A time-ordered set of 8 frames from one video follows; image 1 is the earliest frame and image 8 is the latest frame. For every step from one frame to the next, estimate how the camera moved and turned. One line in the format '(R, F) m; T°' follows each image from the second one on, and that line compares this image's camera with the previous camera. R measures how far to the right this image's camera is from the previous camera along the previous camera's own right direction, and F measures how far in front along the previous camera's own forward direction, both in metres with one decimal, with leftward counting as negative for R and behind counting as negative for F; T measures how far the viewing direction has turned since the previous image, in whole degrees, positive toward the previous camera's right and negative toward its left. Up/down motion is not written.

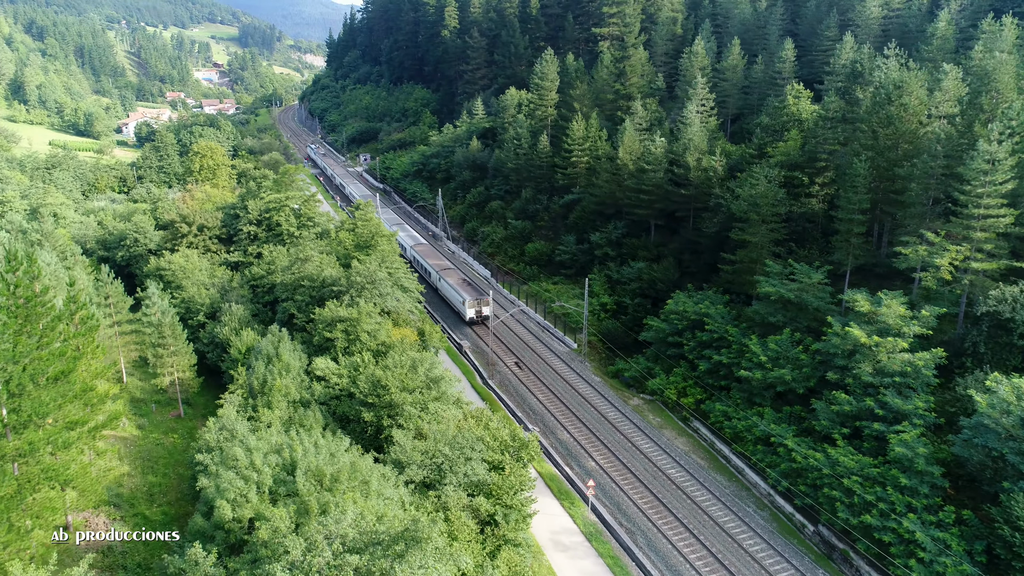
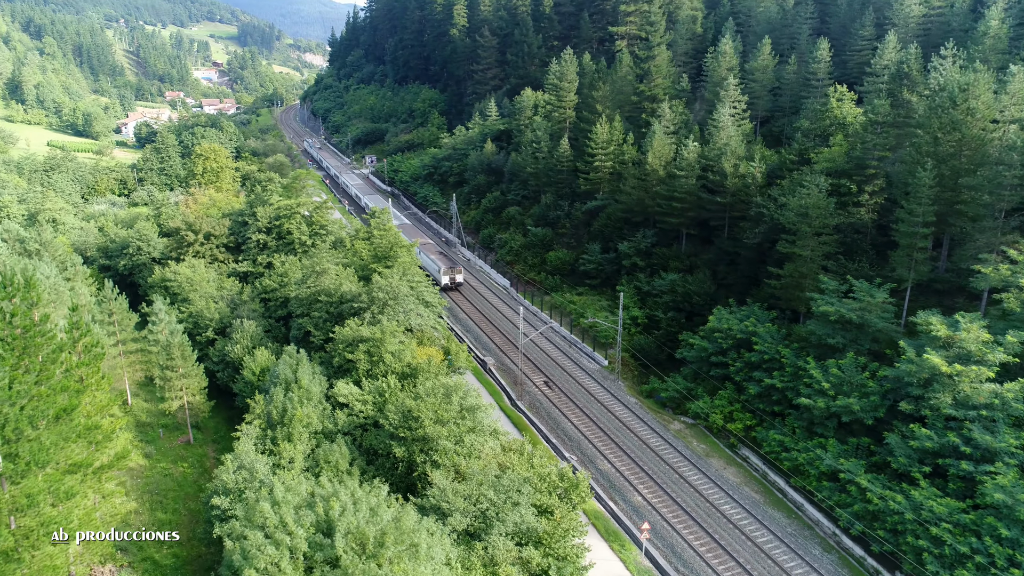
(-2.1, +2.7) m; 0°
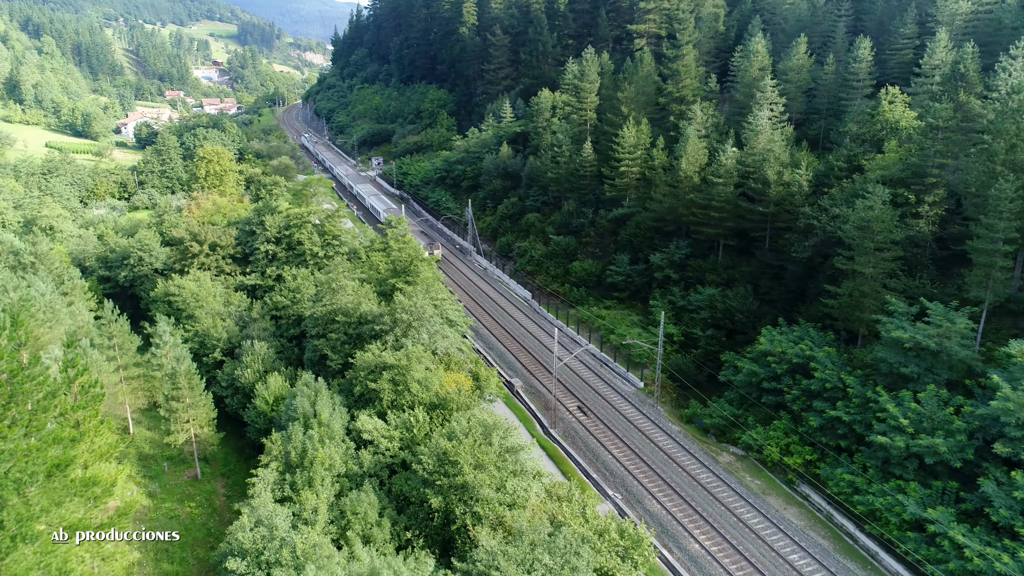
(-2.0, +3.1) m; 0°
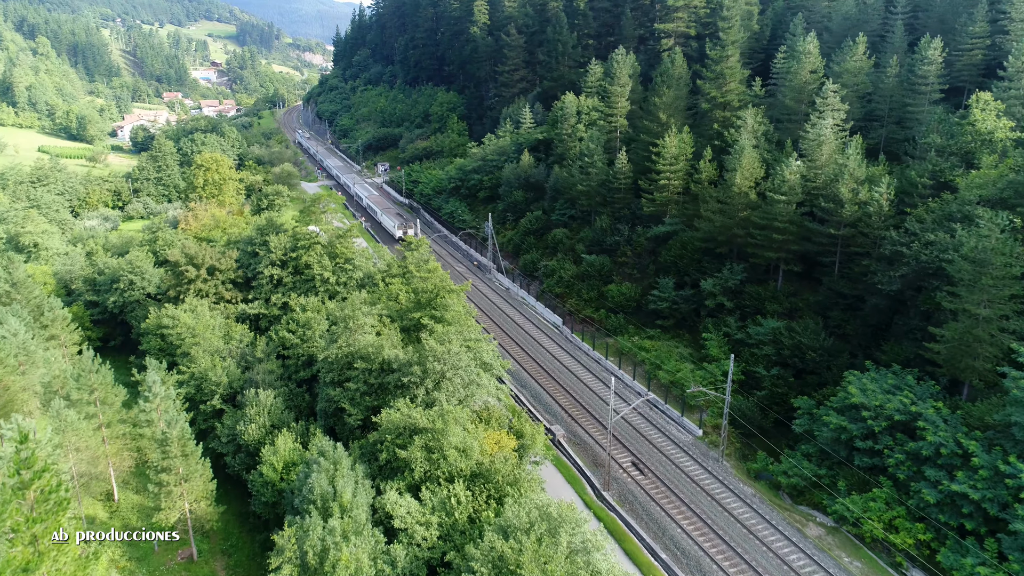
(-2.5, +5.3) m; 0°
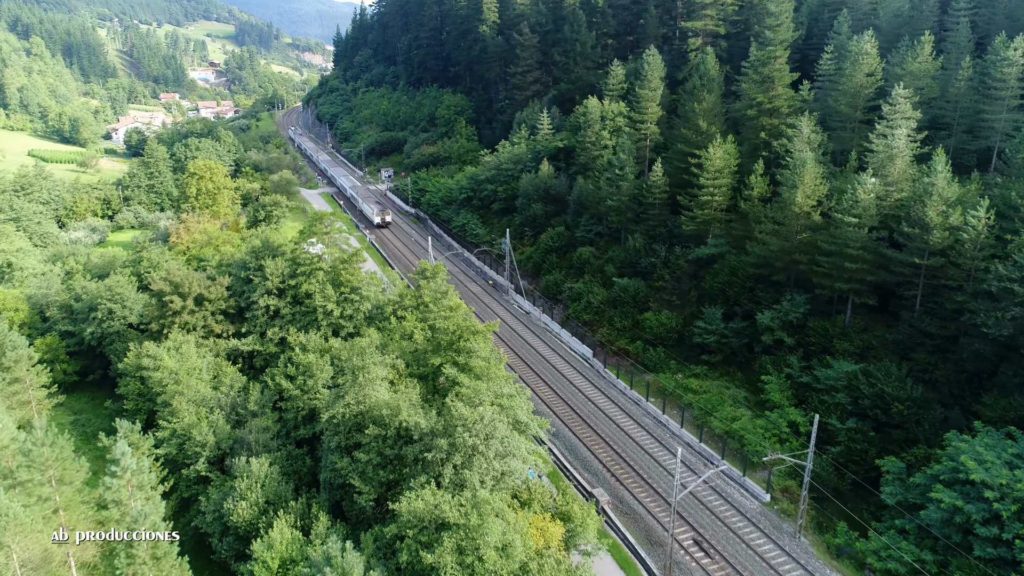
(-1.9, +5.5) m; 0°
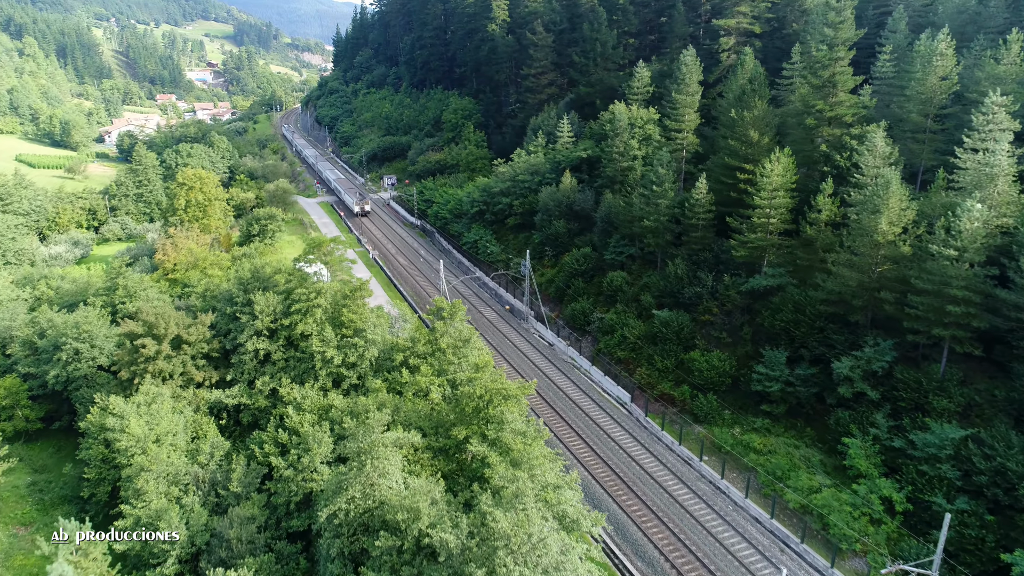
(-1.7, +6.0) m; 0°
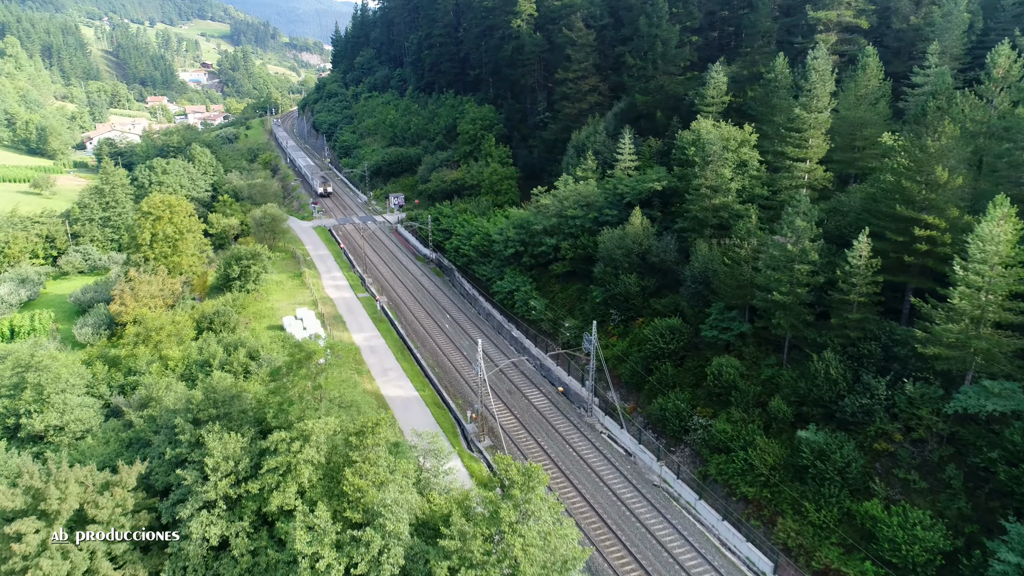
(-3.8, +13.5) m; 0°
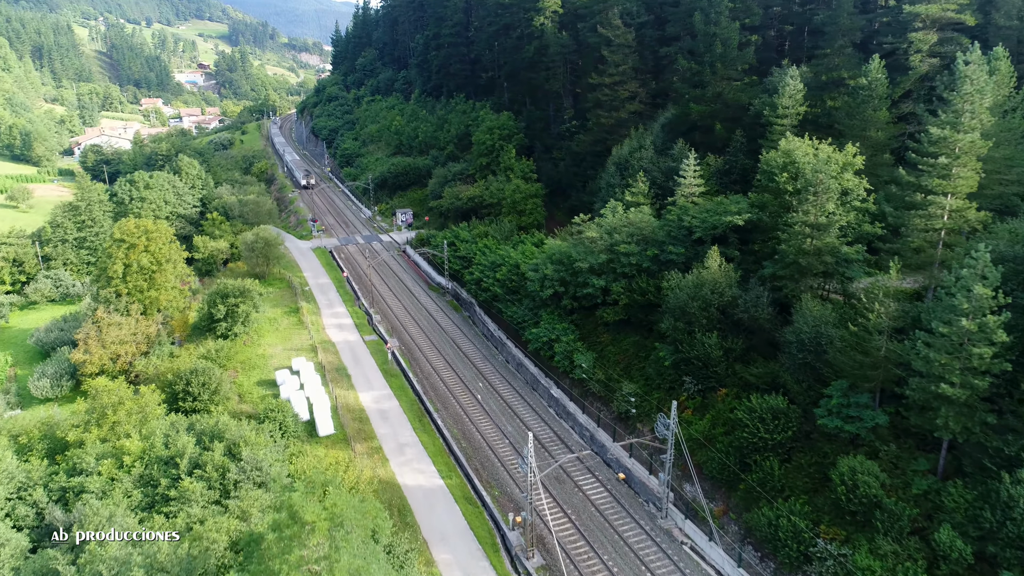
(-2.7, +8.6) m; 0°
